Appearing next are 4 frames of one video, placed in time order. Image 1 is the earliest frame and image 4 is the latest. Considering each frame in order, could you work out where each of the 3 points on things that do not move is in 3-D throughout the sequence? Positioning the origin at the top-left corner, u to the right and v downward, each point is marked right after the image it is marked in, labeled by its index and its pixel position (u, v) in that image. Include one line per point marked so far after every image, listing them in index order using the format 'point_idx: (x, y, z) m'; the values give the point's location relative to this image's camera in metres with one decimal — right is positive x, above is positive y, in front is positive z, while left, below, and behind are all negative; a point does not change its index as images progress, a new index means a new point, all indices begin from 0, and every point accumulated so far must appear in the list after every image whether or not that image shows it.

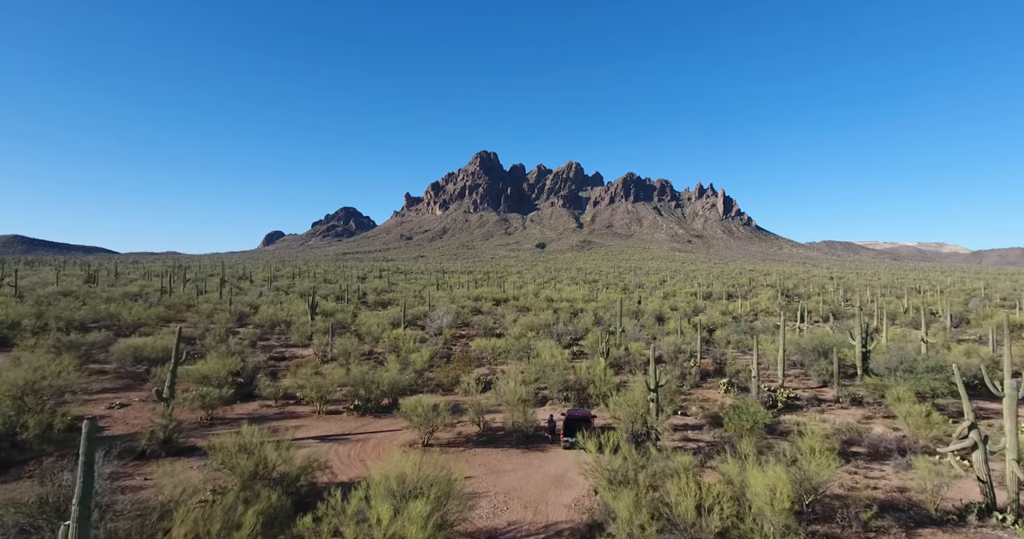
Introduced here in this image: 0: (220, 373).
0: (-8.5, -3.0, +14.9) m
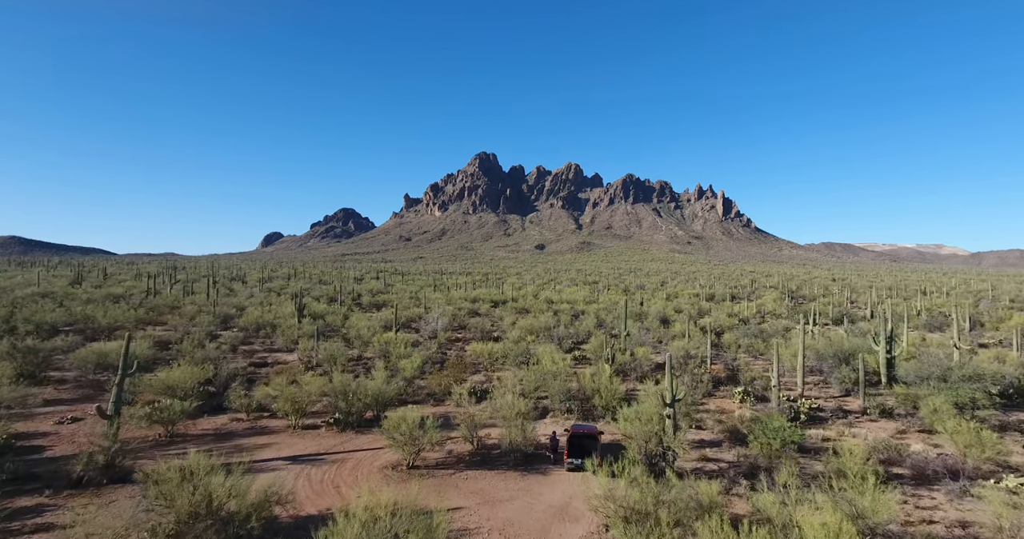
0: (-8.6, -3.0, +13.5) m
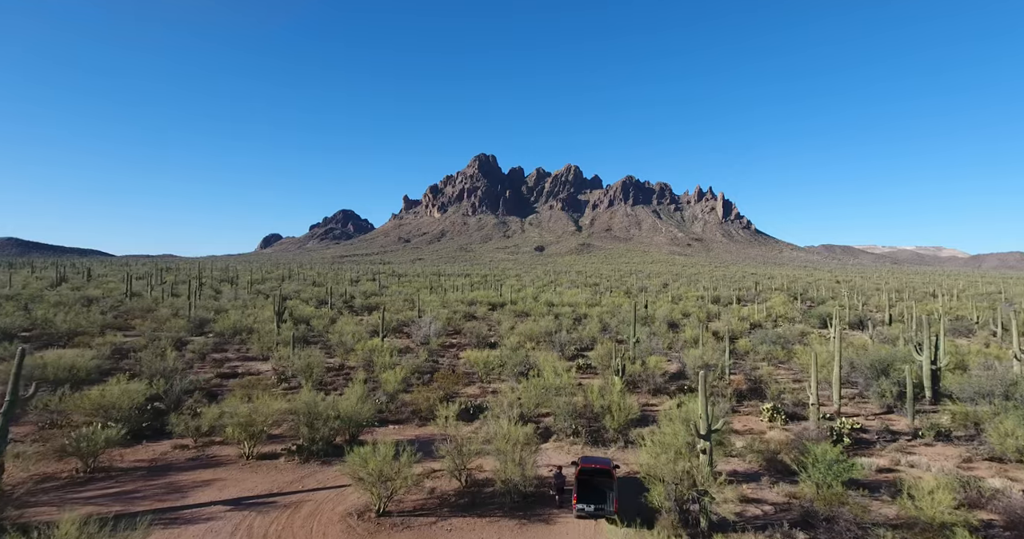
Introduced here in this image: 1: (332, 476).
0: (-8.7, -3.0, +11.4) m
1: (-3.5, -3.9, +9.8) m
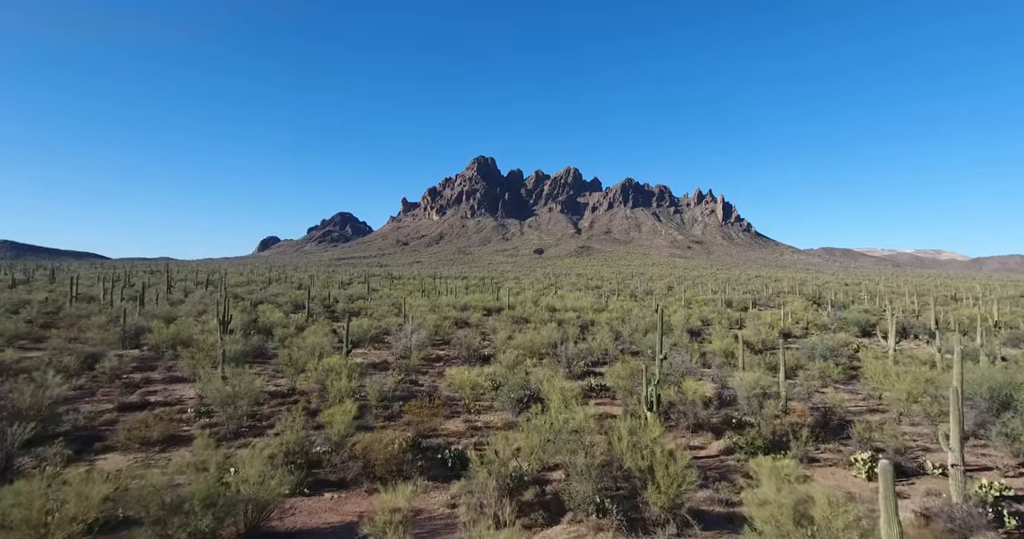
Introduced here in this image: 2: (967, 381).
0: (-8.8, -2.8, +7.1) m
1: (-3.6, -3.8, +5.5) m
2: (+12.1, -3.0, +13.7) m
